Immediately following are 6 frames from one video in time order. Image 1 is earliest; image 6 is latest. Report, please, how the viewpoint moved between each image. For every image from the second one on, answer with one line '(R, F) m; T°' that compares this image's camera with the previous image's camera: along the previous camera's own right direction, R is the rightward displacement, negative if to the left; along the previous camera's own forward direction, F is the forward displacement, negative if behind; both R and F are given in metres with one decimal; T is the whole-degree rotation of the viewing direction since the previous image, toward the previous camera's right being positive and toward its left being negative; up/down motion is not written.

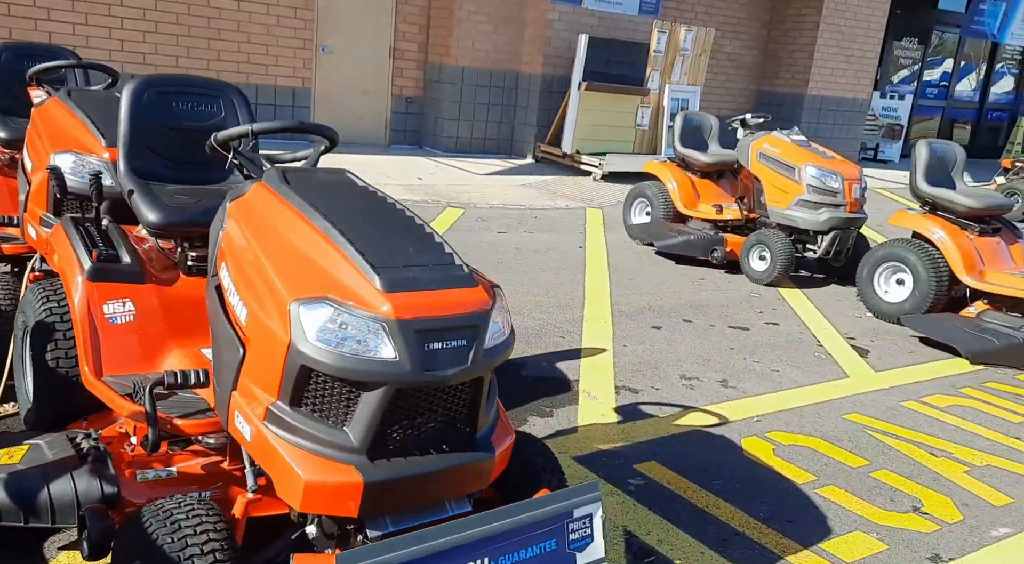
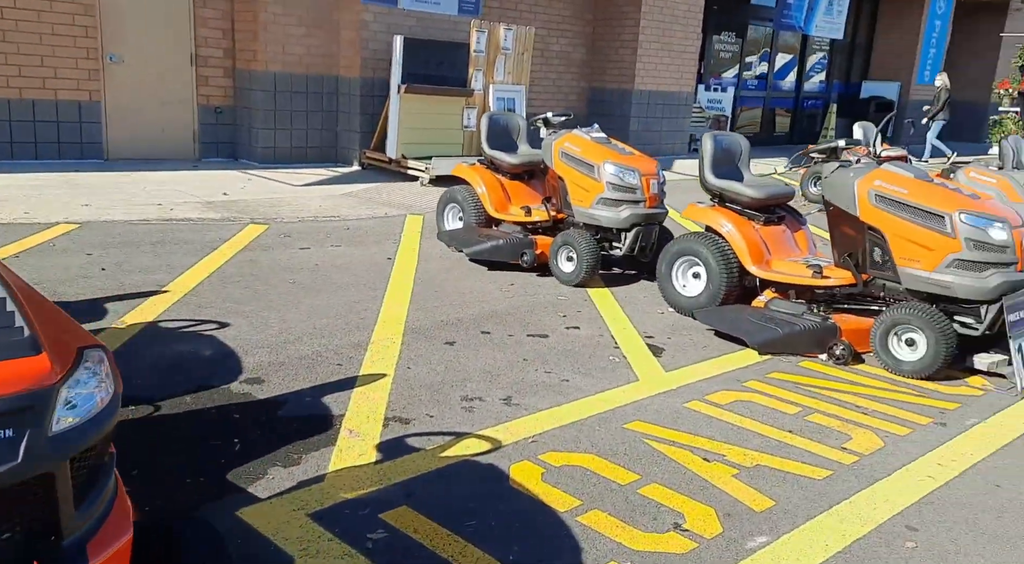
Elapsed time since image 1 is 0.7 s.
(+0.4, +0.2) m; +9°
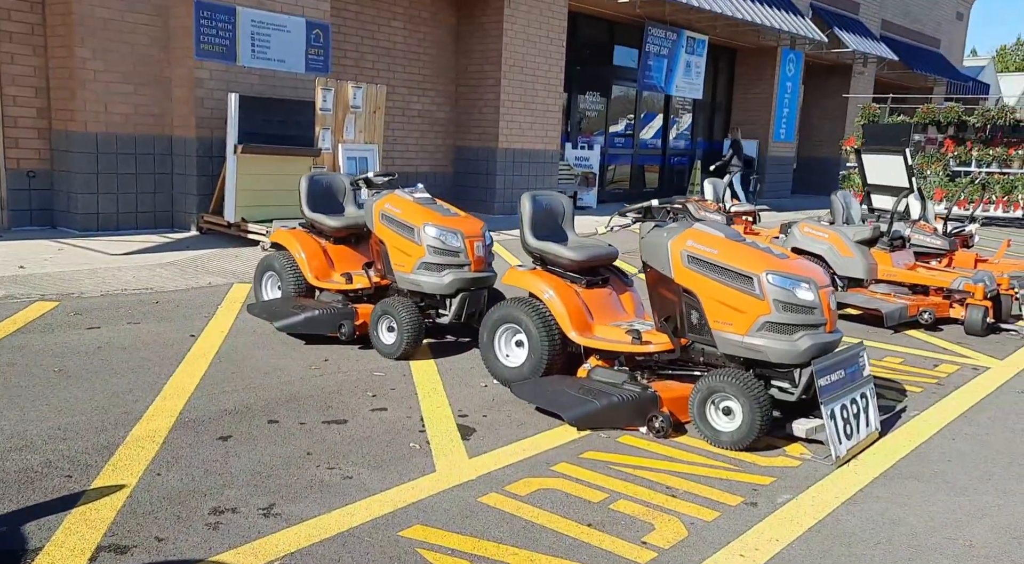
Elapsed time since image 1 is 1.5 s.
(+0.5, +0.4) m; +7°
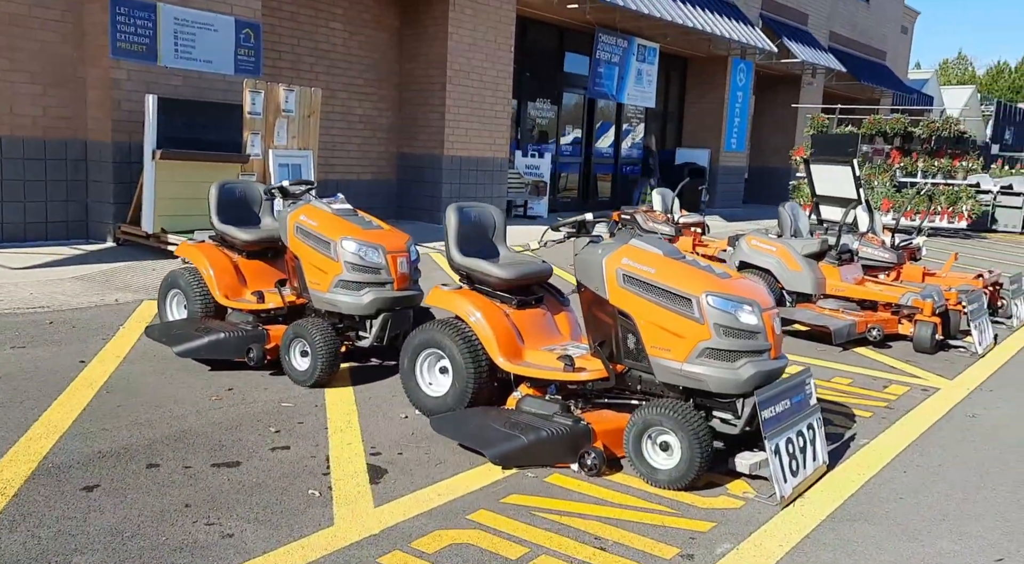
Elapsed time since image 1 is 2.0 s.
(+0.2, +0.4) m; +3°
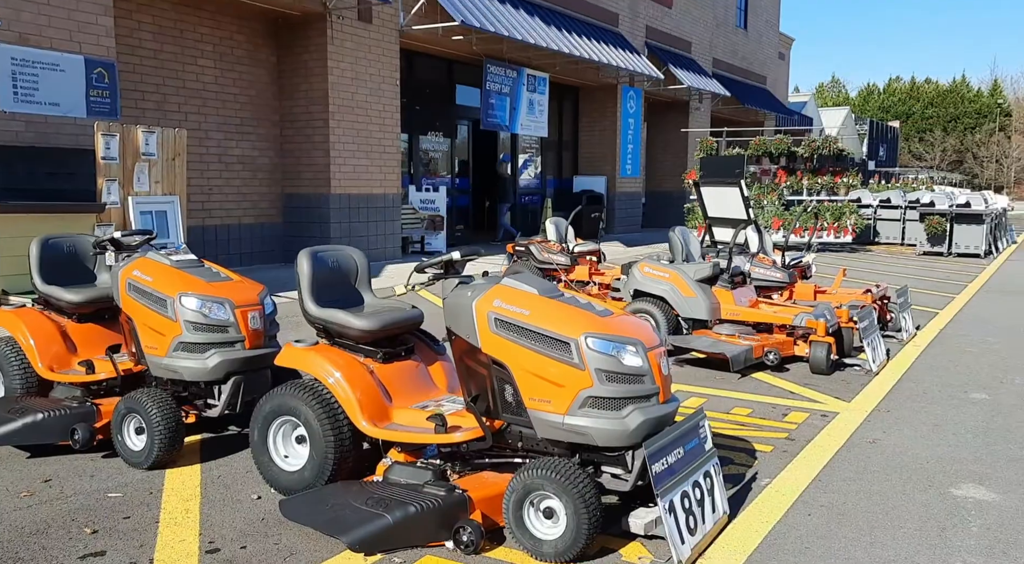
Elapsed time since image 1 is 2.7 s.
(+0.2, +0.4) m; +6°
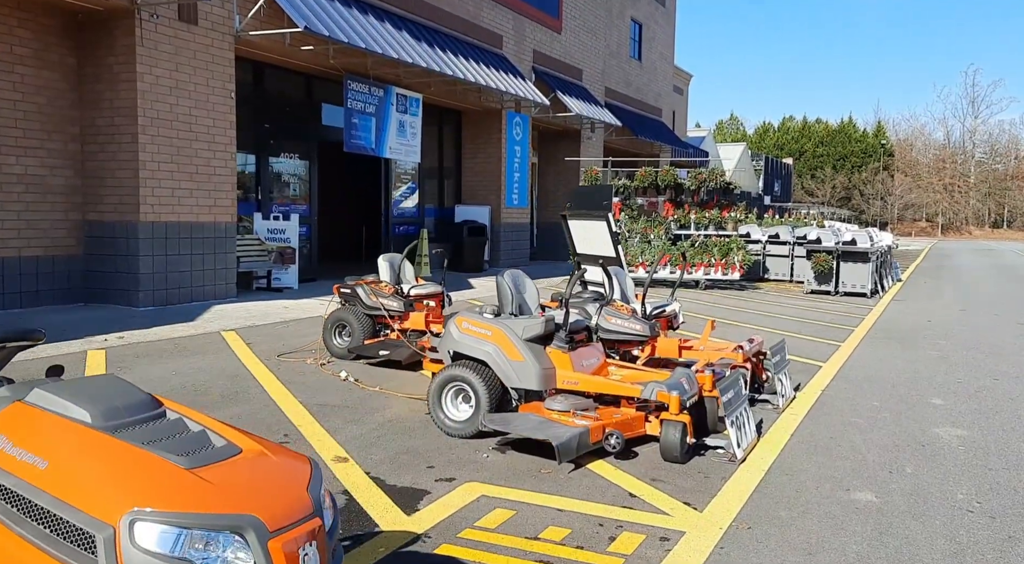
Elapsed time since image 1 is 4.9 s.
(+1.0, +1.7) m; +6°
